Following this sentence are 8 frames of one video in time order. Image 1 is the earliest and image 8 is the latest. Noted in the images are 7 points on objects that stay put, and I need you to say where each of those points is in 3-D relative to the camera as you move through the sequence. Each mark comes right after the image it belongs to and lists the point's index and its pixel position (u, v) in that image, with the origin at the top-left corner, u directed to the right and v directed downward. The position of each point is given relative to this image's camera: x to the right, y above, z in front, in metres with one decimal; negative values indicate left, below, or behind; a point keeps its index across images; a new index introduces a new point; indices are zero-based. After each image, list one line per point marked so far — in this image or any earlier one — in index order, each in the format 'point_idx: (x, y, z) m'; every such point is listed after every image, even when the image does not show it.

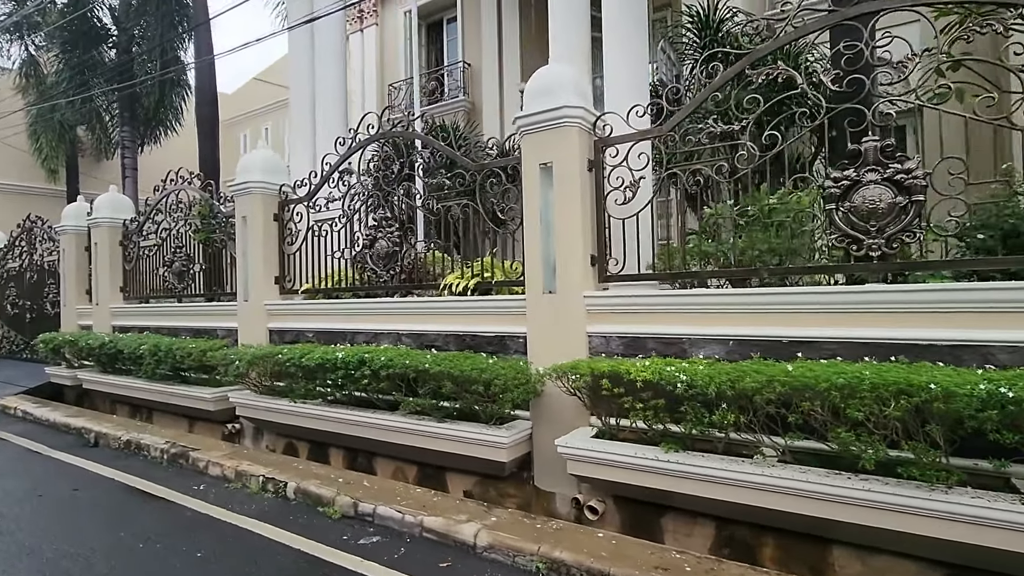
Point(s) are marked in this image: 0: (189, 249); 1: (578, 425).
0: (-4.7, +0.6, +7.6) m
1: (+0.5, -1.0, +4.0) m
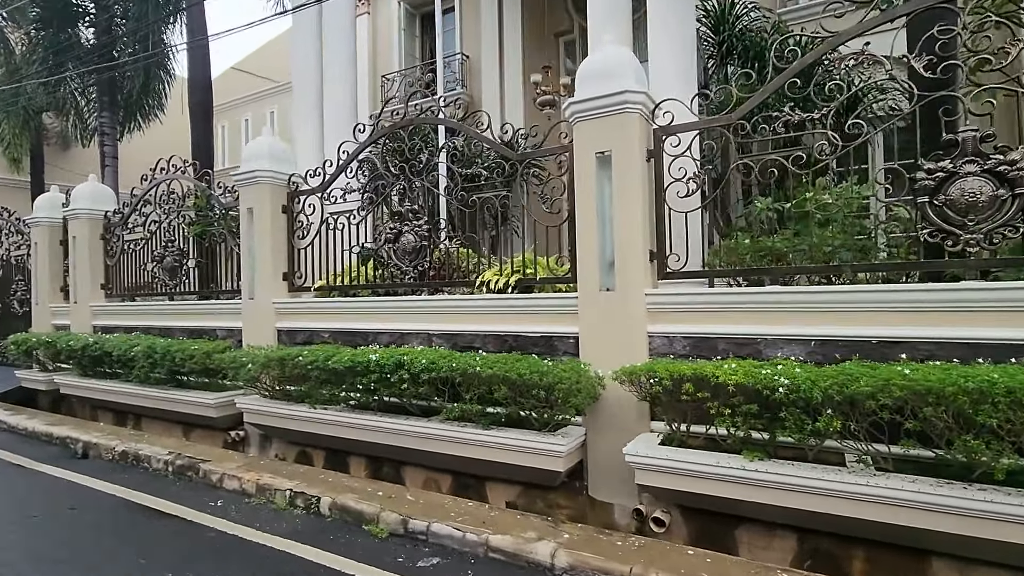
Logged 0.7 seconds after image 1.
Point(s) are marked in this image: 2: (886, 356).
0: (-4.5, +0.6, +7.1) m
1: (+0.9, -1.0, +3.8) m
2: (+2.3, -0.4, +3.2) m
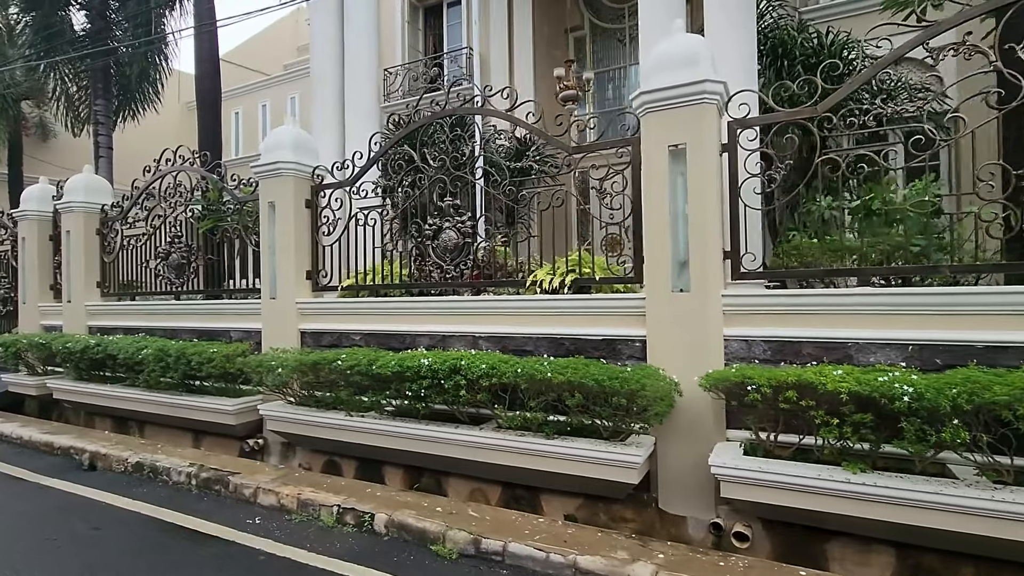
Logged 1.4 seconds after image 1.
0: (-4.1, +0.6, +6.7) m
1: (+1.4, -1.0, +3.6) m
2: (+2.8, -0.4, +3.0) m
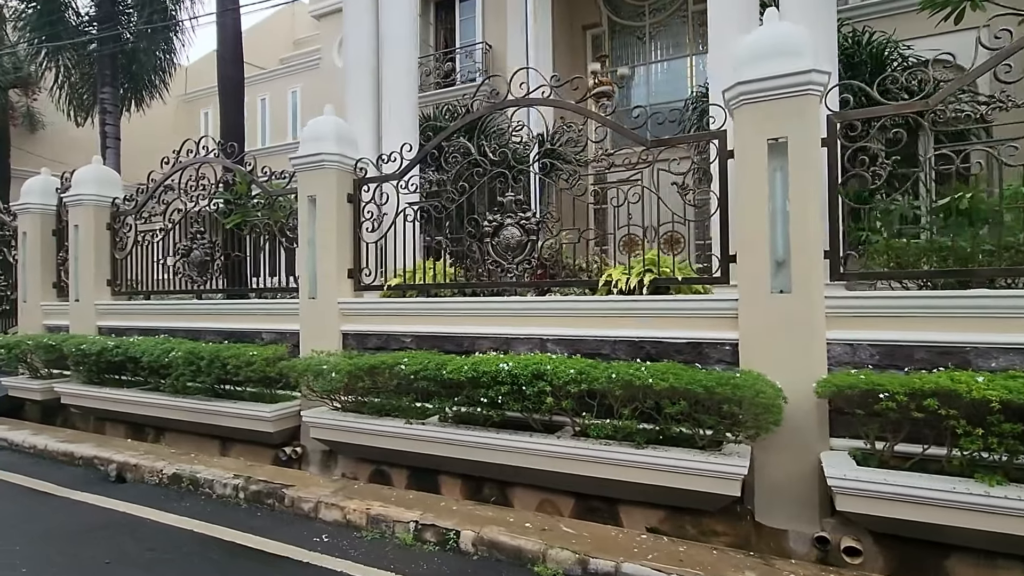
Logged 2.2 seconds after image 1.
0: (-3.6, +0.6, +6.3) m
1: (+2.0, -1.0, +3.4) m
2: (+3.4, -0.4, +2.9) m
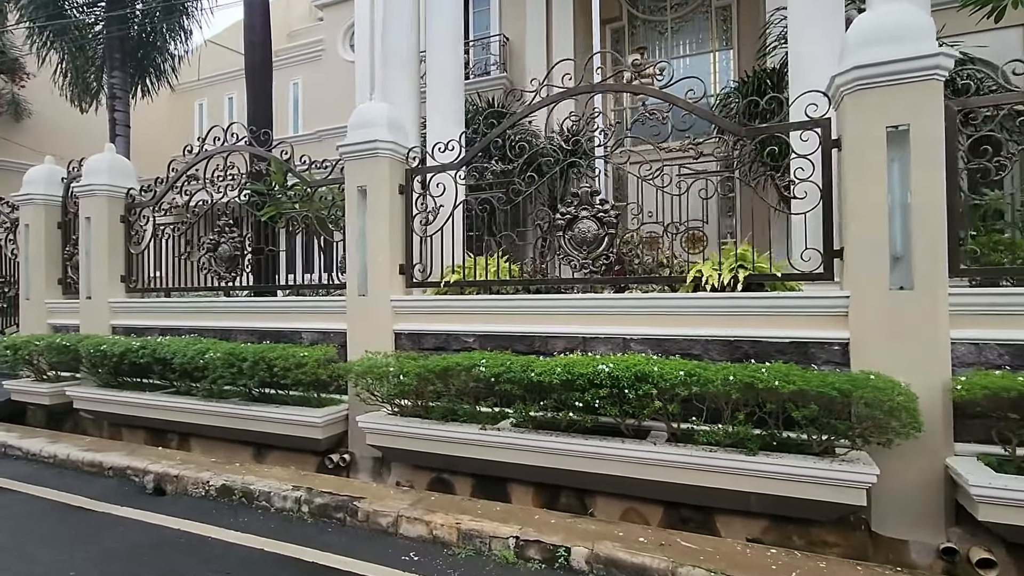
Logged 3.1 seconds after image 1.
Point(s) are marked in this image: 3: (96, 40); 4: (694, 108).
0: (-3.1, +0.7, +6.0) m
1: (+2.6, -1.0, +3.2) m
2: (+4.1, -0.4, +2.8) m
3: (-7.5, +4.5, +9.6) m
4: (+1.4, +1.4, +4.0) m
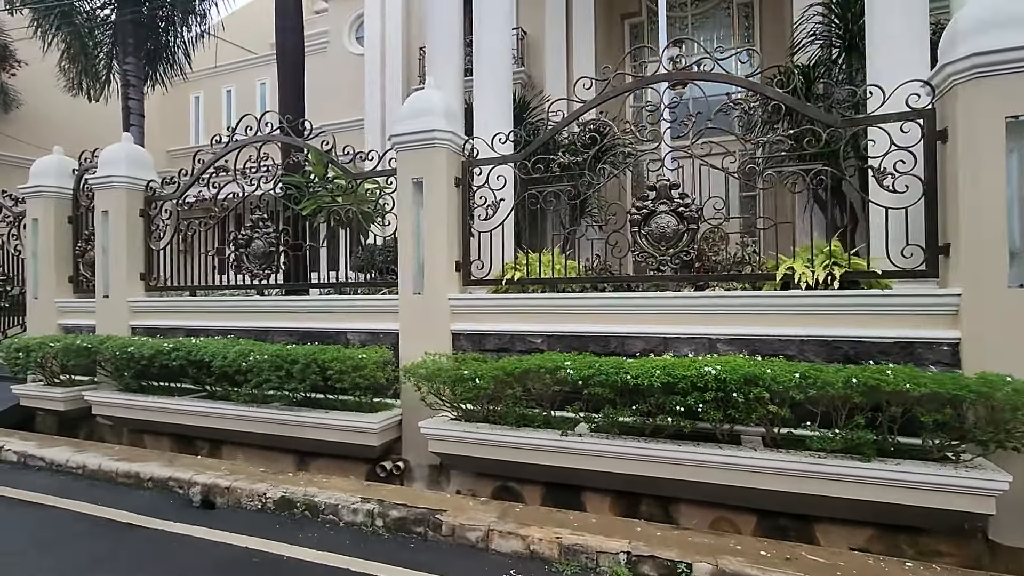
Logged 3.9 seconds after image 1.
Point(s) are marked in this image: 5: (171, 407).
0: (-2.5, +0.7, +5.7) m
1: (+3.3, -1.0, +3.1) m
2: (+4.7, -0.4, +2.7) m
3: (-7.0, +4.5, +9.1) m
4: (+2.0, +1.4, +3.9) m
5: (-3.5, -1.2, +5.3) m
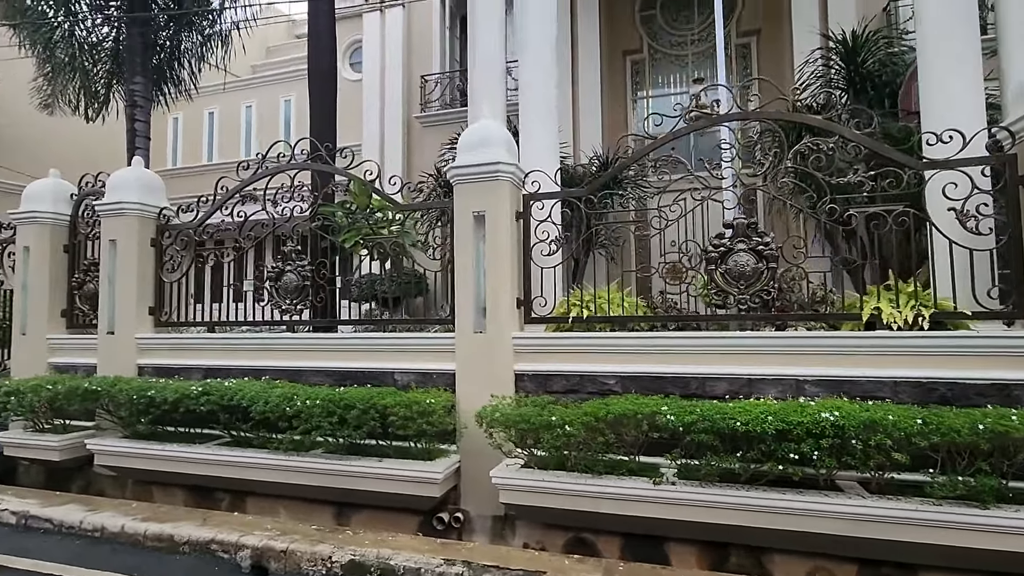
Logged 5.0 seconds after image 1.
0: (-2.0, +0.3, +5.3) m
1: (+3.9, -1.3, +3.1) m
2: (+5.4, -0.7, +2.9) m
3: (-6.8, +4.0, +8.6) m
4: (+2.6, +1.1, +3.9) m
5: (-2.9, -1.5, +4.8) m
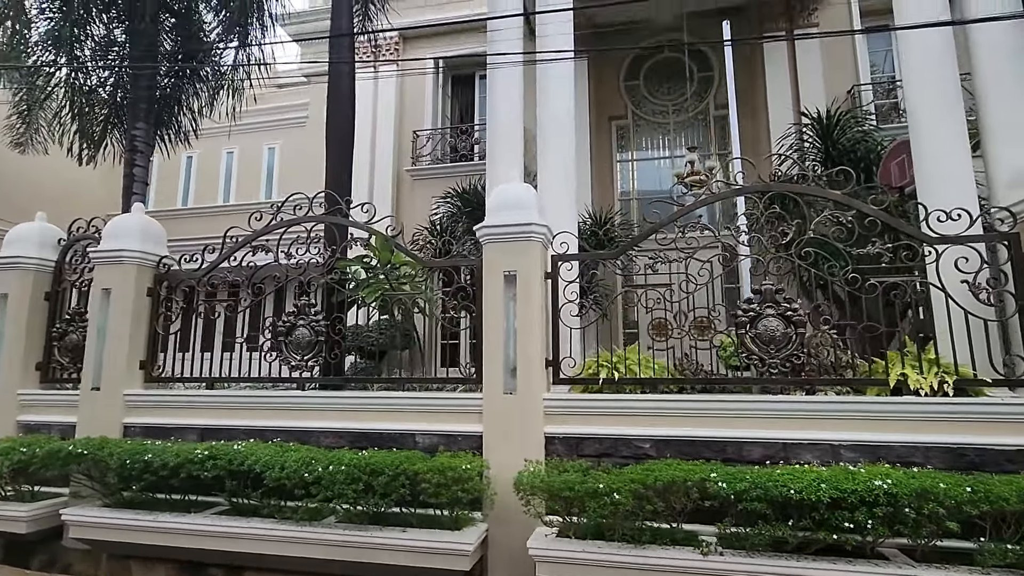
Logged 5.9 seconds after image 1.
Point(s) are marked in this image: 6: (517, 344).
0: (-1.8, -0.2, +5.2) m
1: (+4.3, -1.7, +3.2) m
2: (+5.8, -1.1, +3.2) m
3: (-6.8, +3.2, +8.5) m
4: (+2.9, +0.6, +4.2) m
5: (-2.7, -2.0, +4.4) m
6: (+0.1, -0.5, +4.4) m
